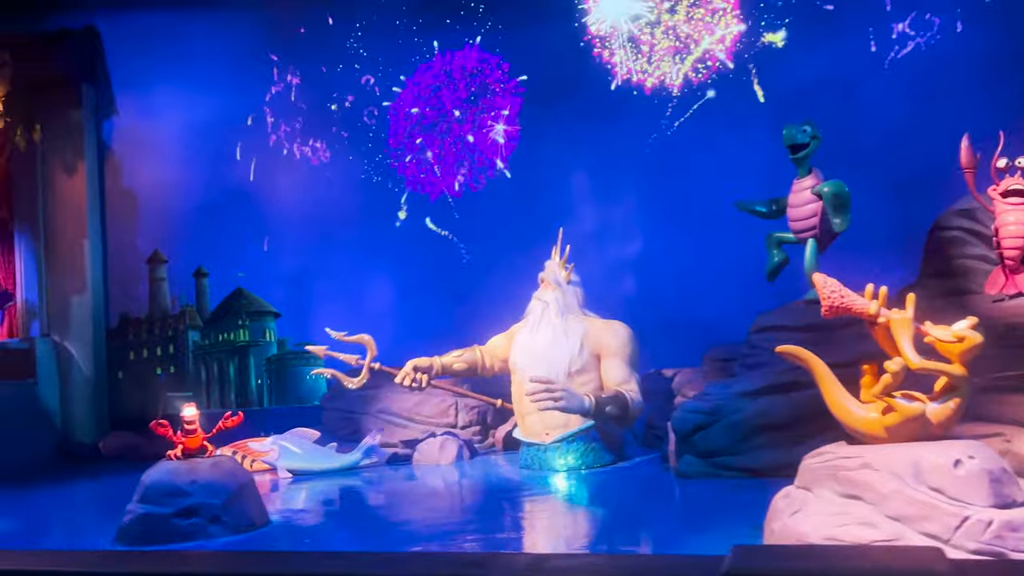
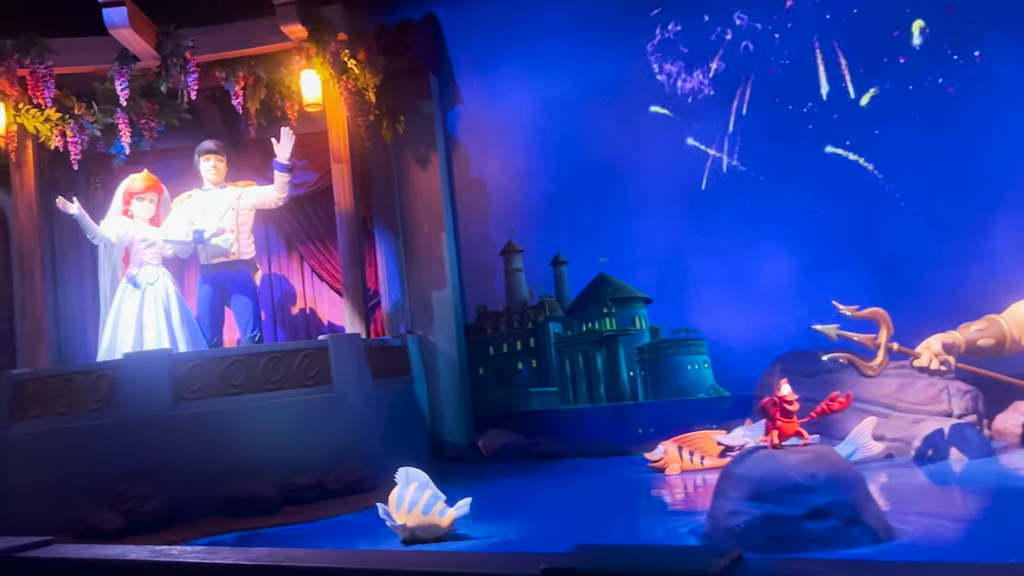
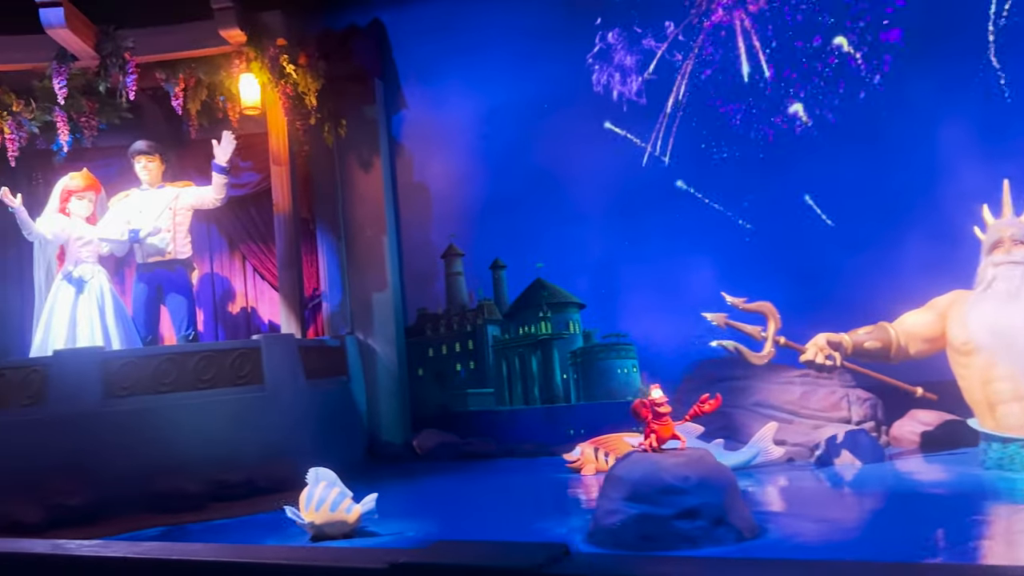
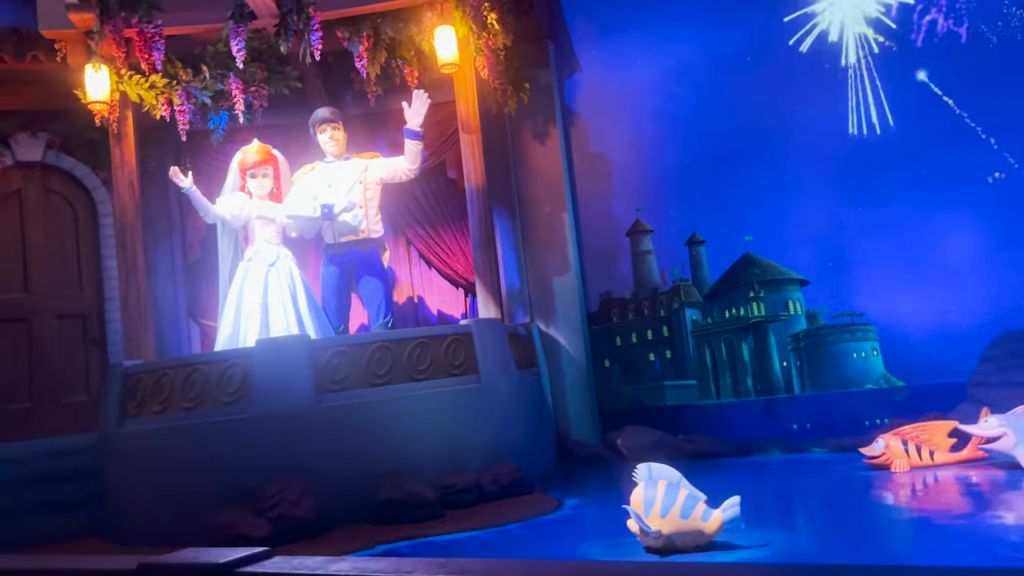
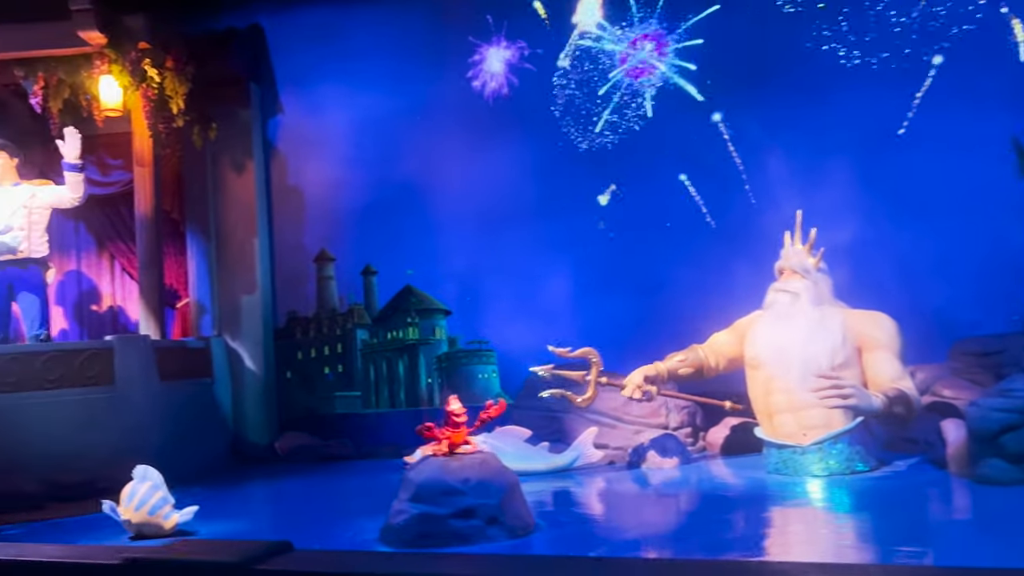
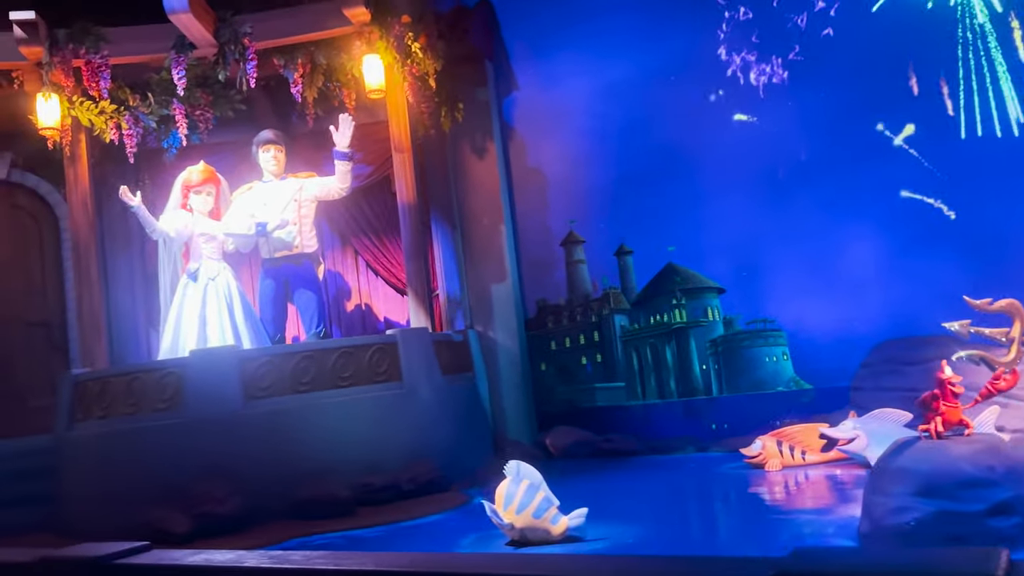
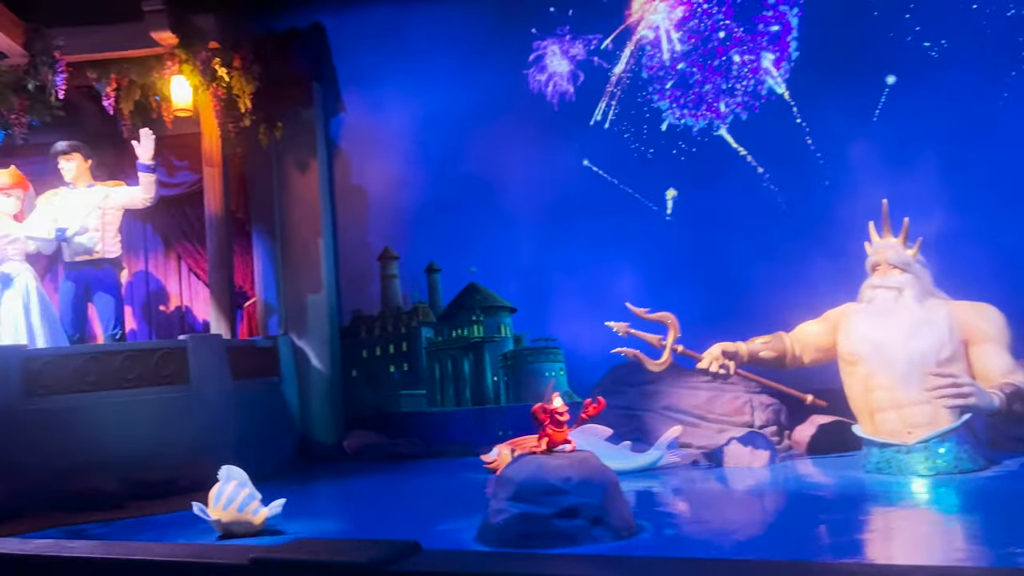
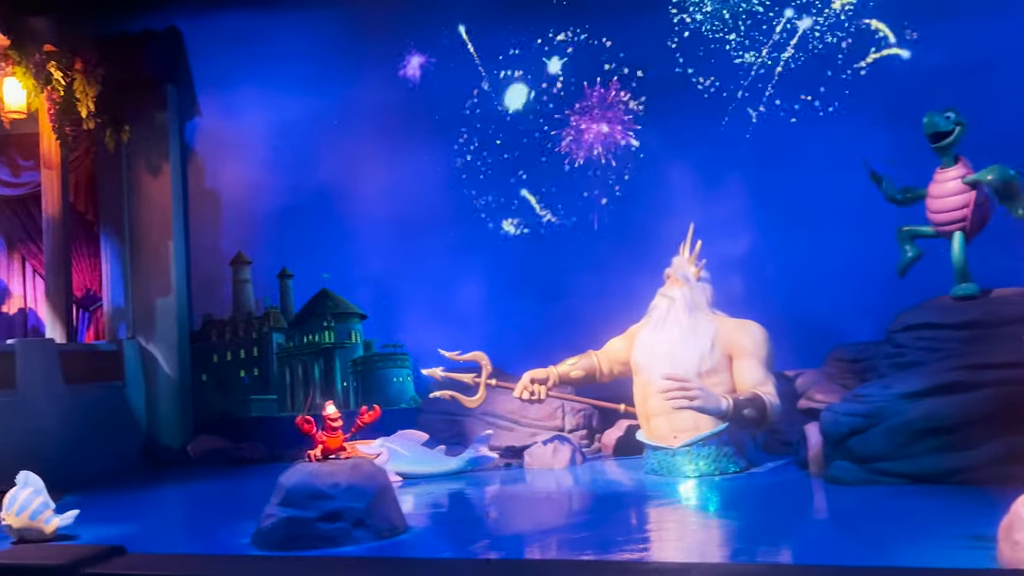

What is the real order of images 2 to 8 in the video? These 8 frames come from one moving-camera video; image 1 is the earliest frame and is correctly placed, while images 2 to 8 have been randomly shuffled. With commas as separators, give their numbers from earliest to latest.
8, 5, 7, 3, 2, 6, 4
